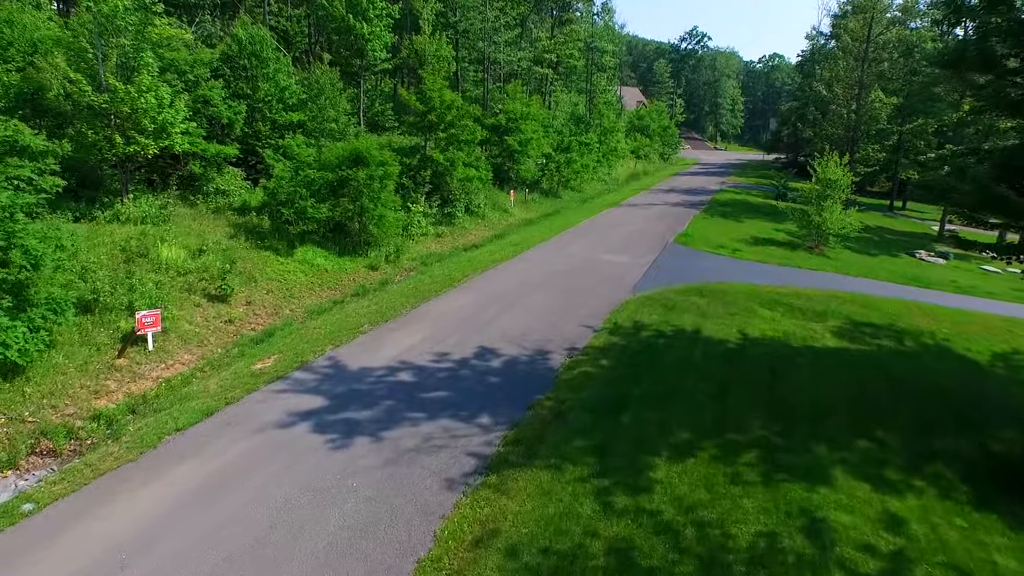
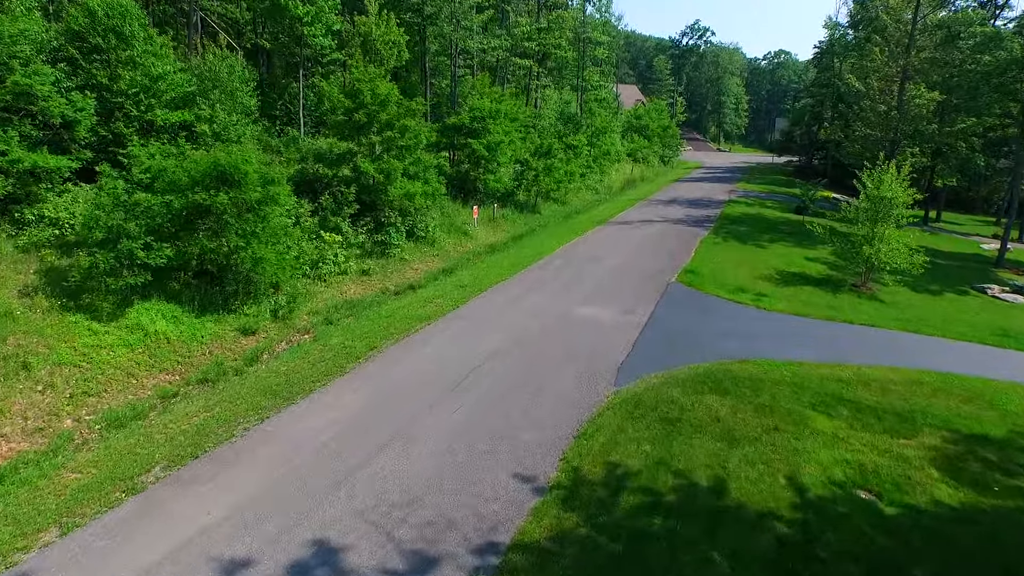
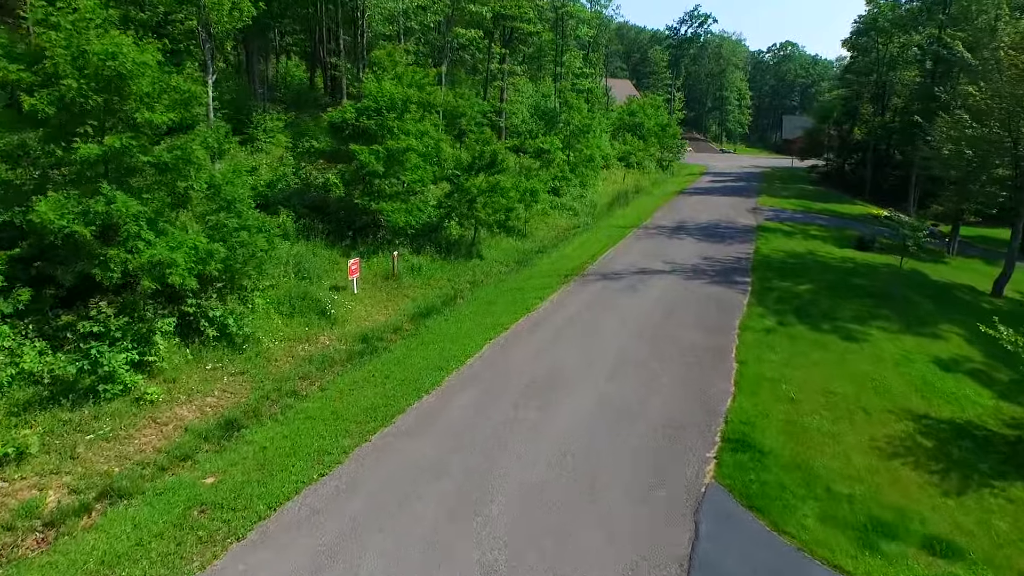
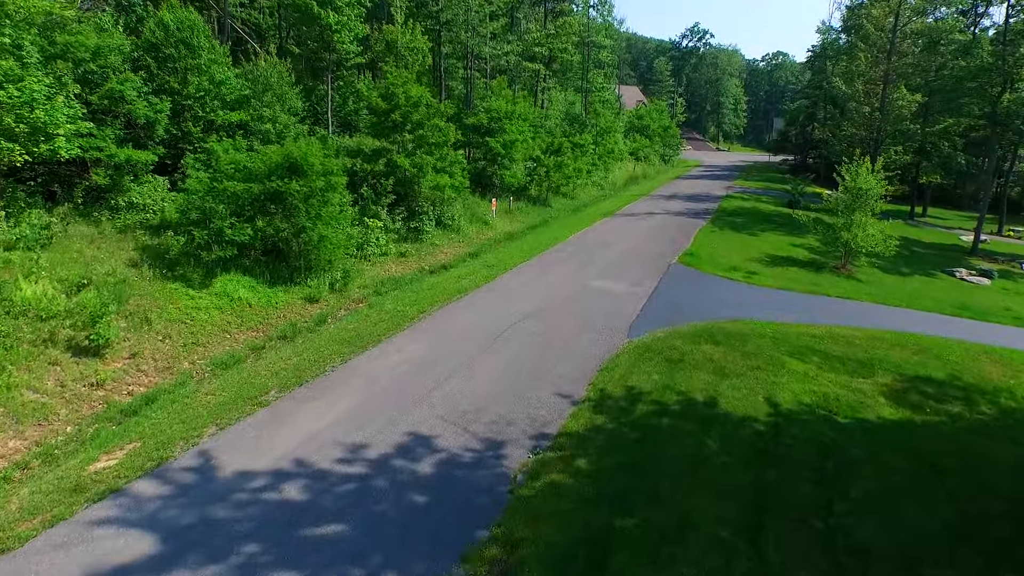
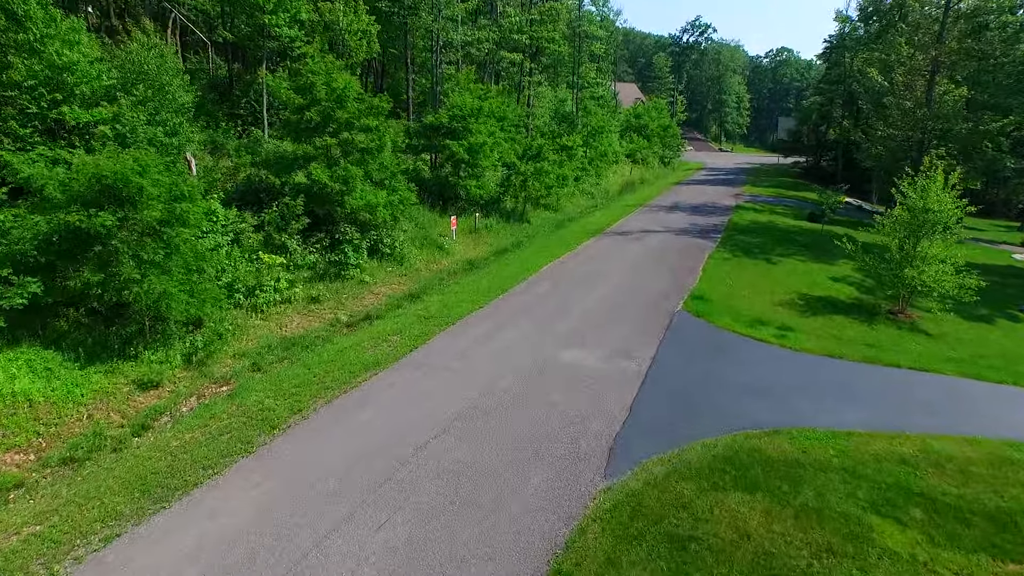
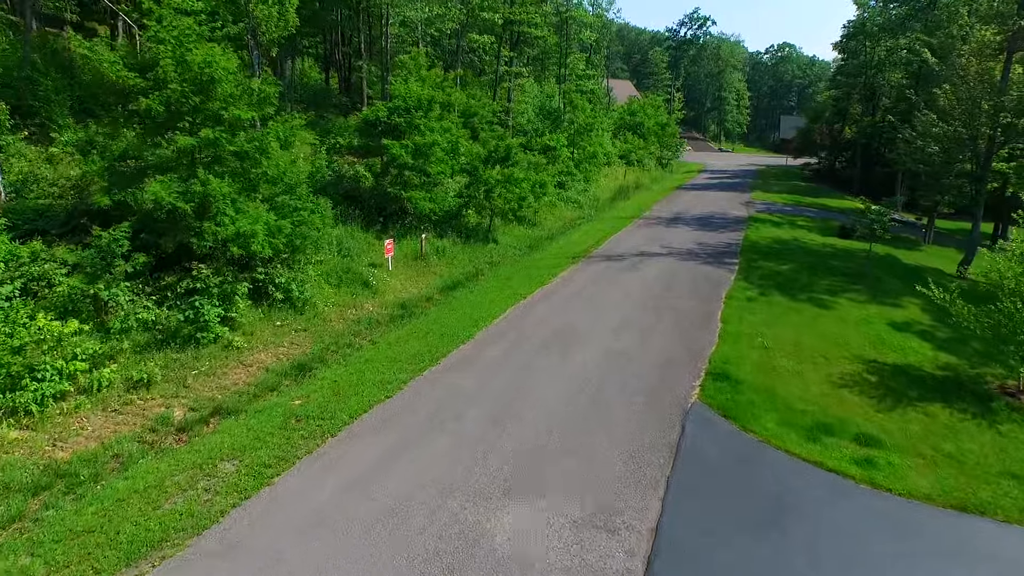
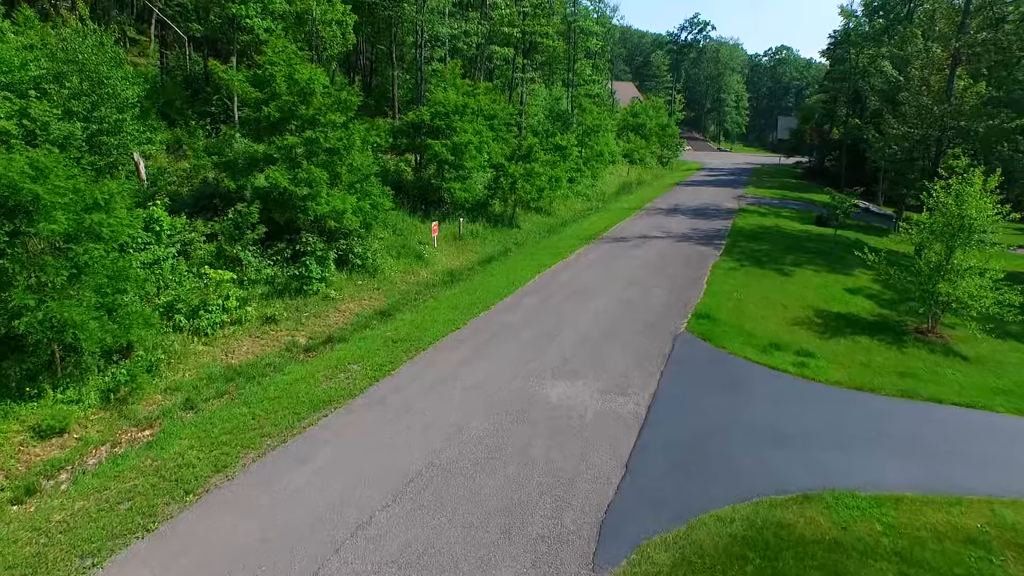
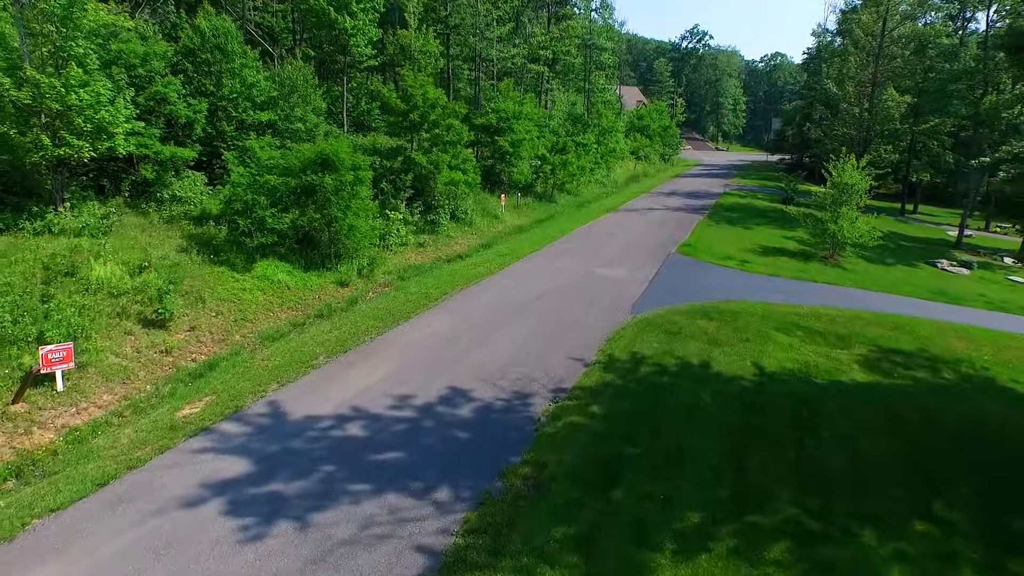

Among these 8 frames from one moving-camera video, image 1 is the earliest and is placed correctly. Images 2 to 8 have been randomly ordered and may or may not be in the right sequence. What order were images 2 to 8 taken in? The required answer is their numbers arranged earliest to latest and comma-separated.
8, 4, 2, 5, 7, 6, 3
